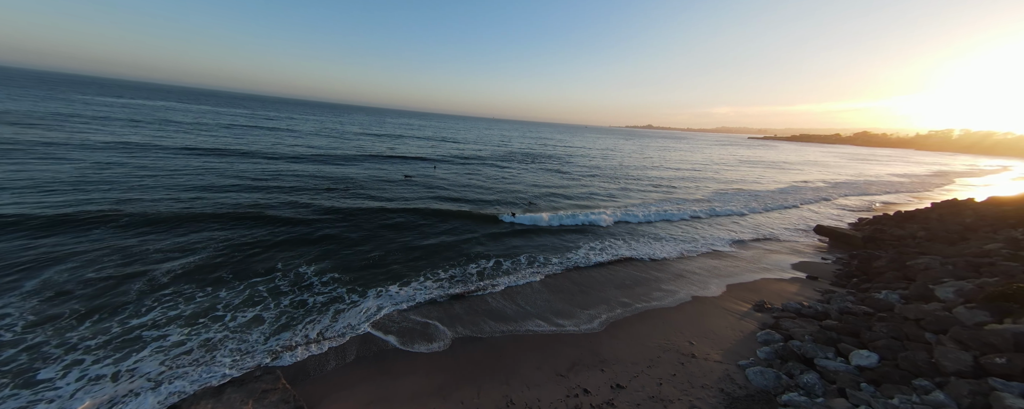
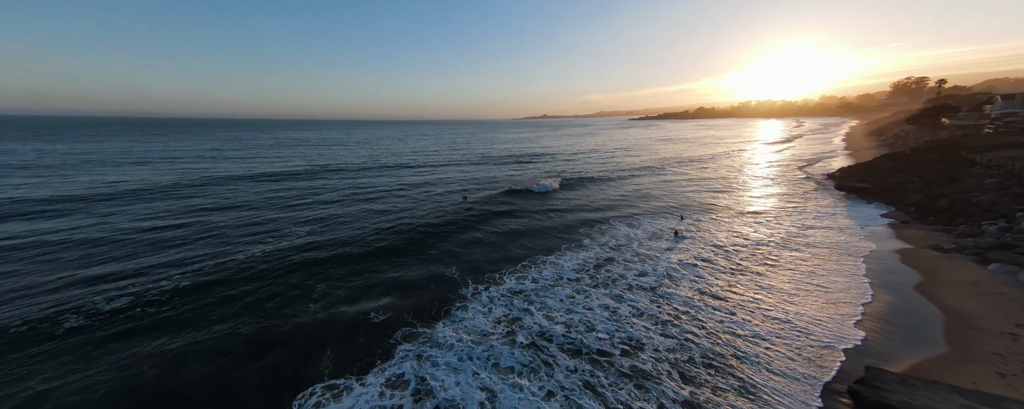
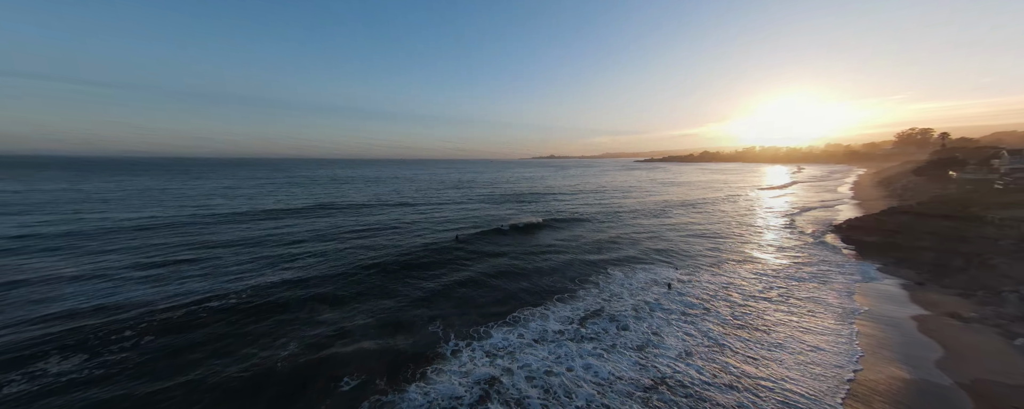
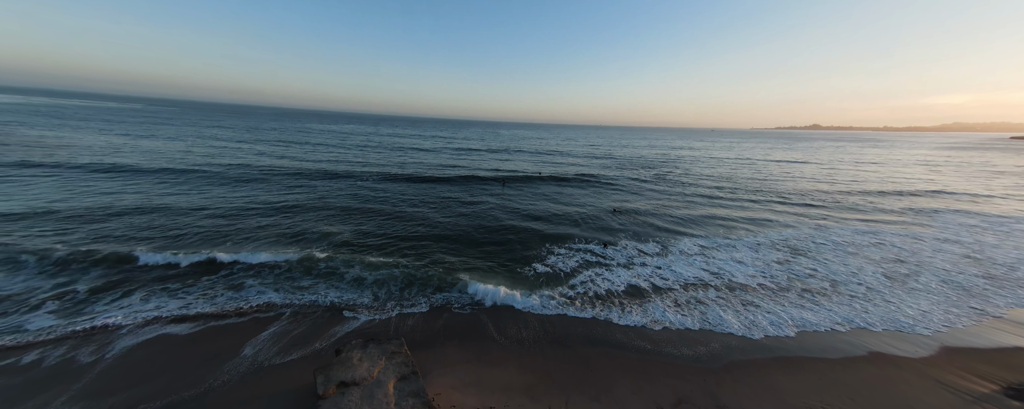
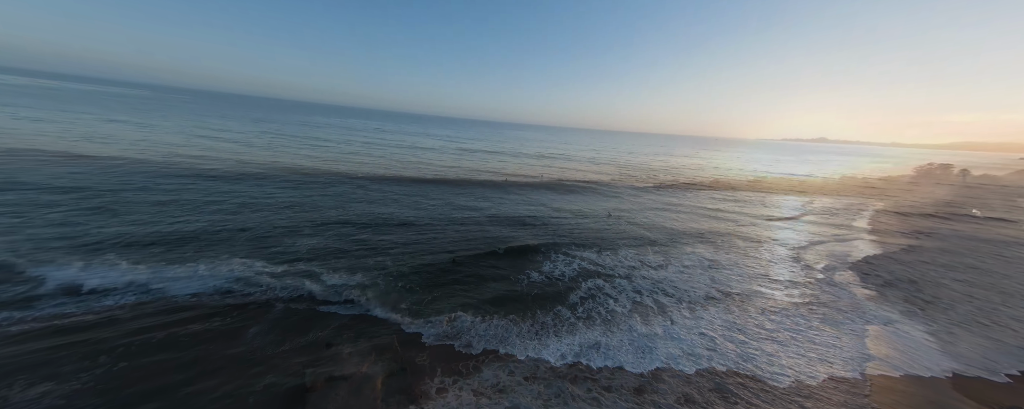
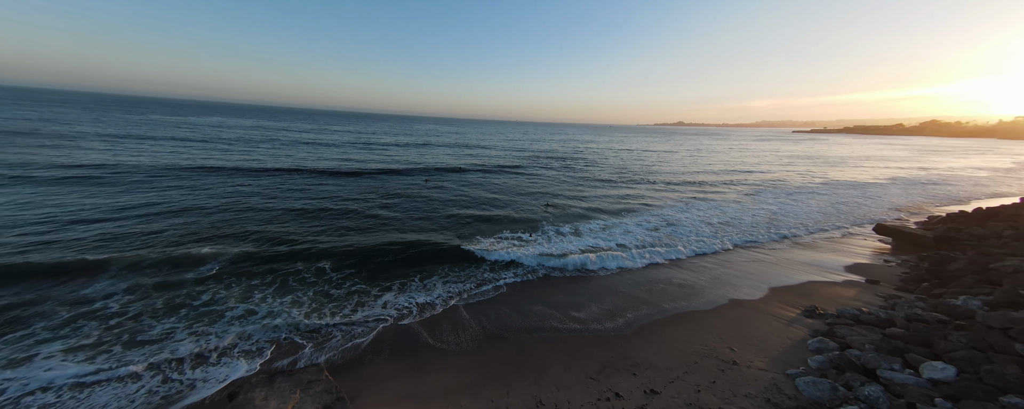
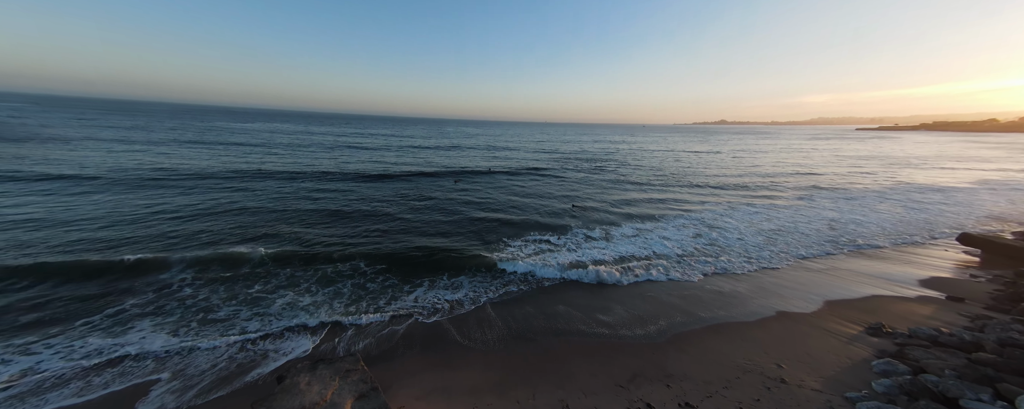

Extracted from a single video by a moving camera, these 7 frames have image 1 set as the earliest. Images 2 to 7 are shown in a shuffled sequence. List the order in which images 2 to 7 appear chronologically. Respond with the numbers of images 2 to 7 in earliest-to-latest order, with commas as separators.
6, 7, 4, 5, 3, 2
